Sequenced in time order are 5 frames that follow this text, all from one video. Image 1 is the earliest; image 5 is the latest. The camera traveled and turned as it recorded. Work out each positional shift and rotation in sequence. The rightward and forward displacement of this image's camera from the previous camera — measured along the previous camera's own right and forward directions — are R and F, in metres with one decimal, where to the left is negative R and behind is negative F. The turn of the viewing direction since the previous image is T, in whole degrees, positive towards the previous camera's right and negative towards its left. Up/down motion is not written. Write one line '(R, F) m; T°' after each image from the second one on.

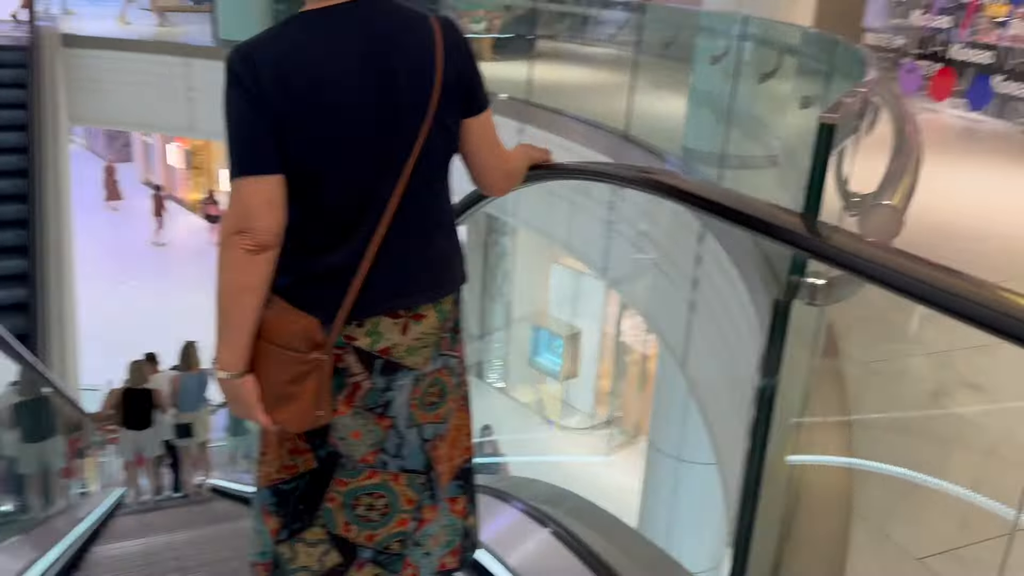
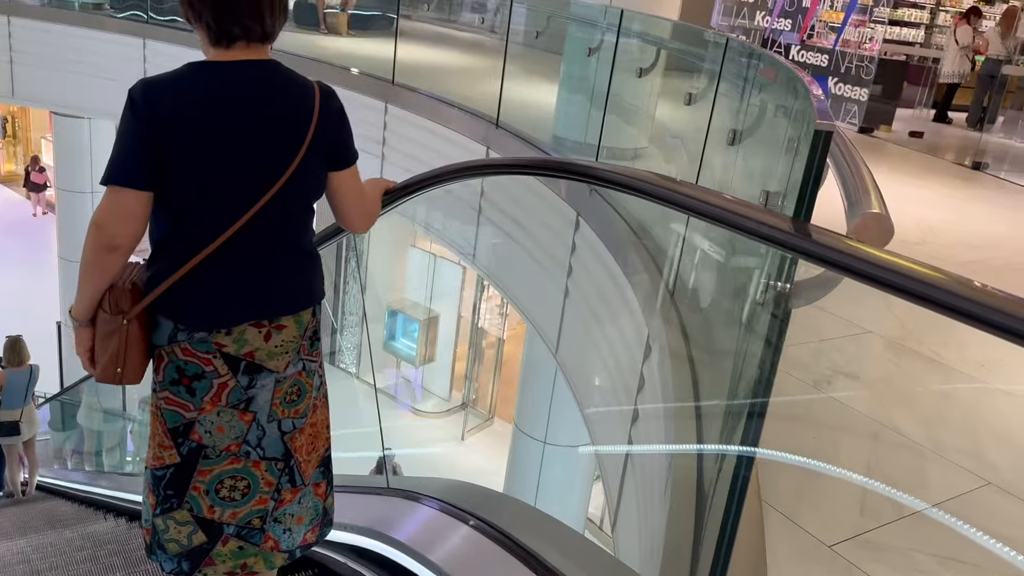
(-0.2, +0.1) m; +10°
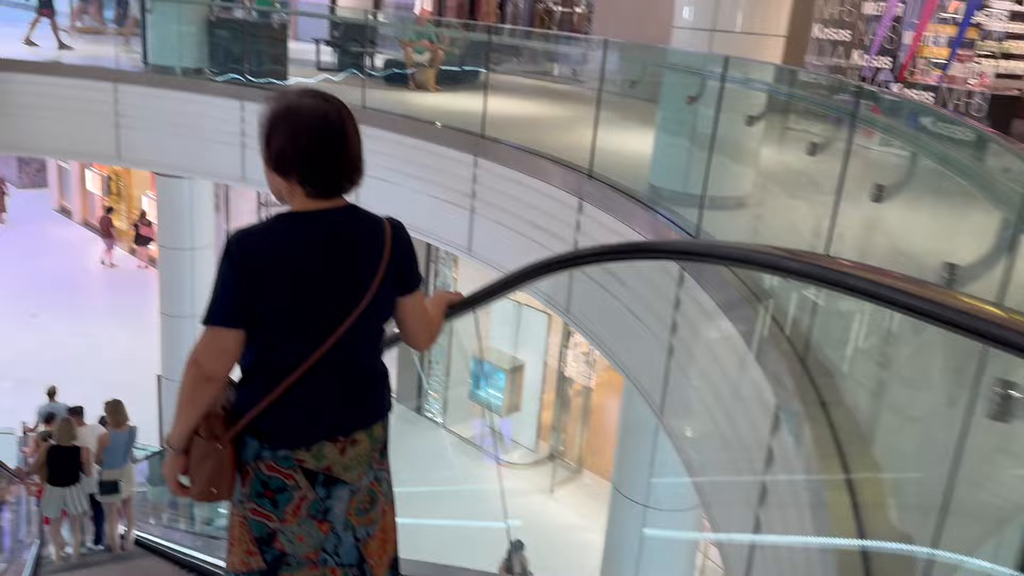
(-0.1, +0.1) m; -5°
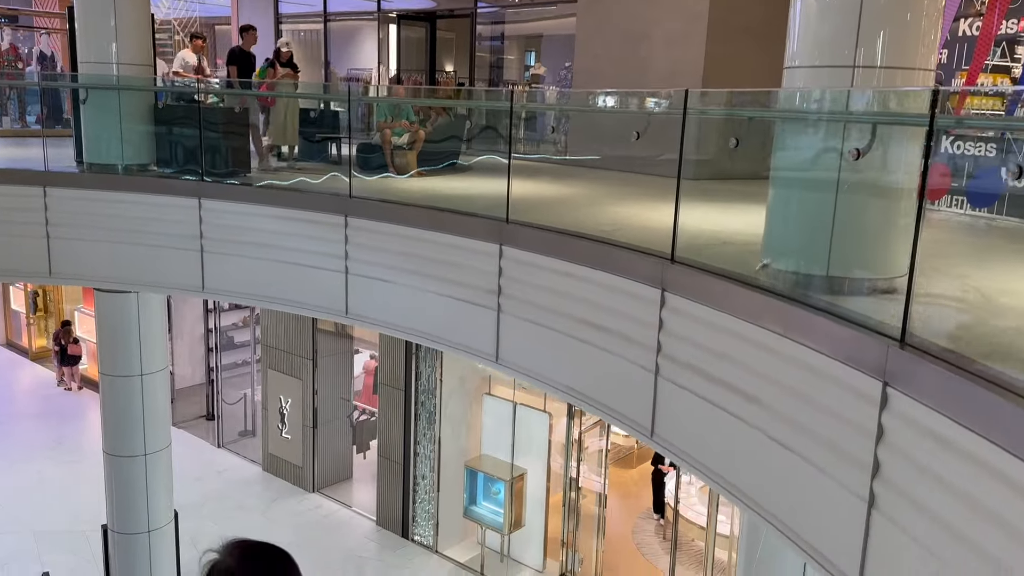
(-0.7, +1.3) m; +4°
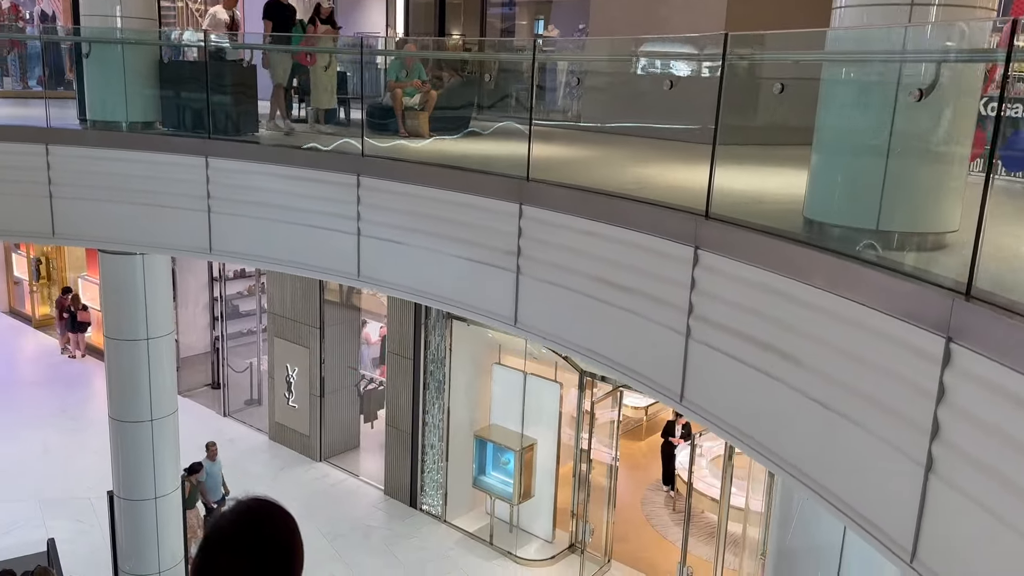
(-0.1, +0.2) m; 0°
